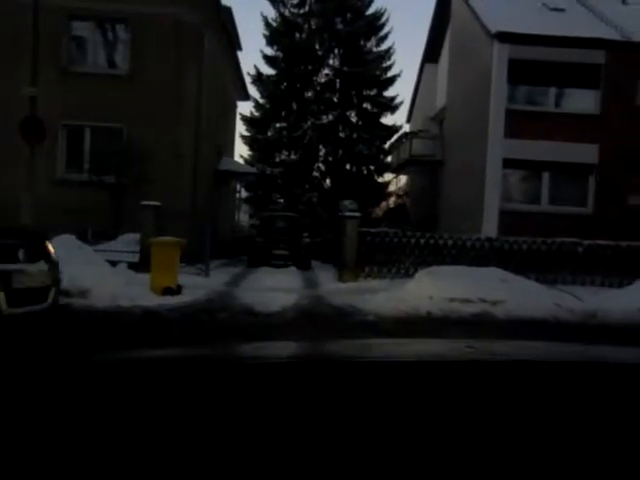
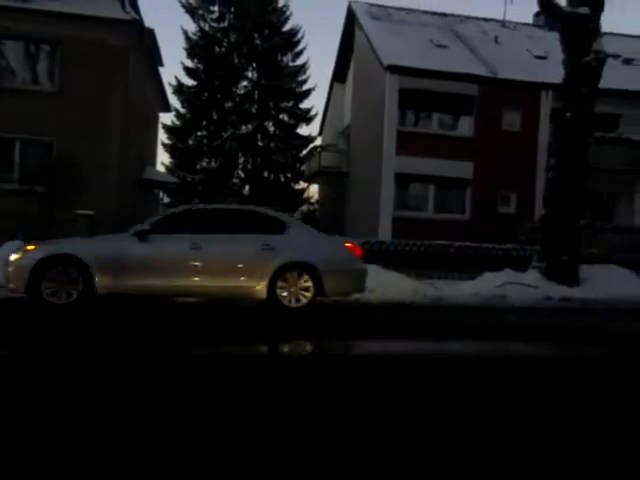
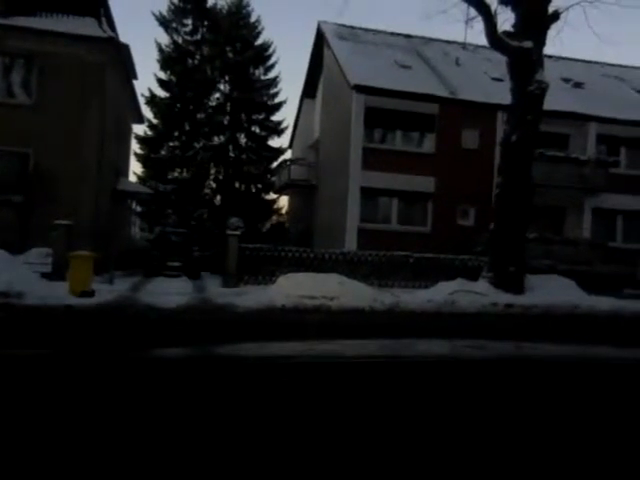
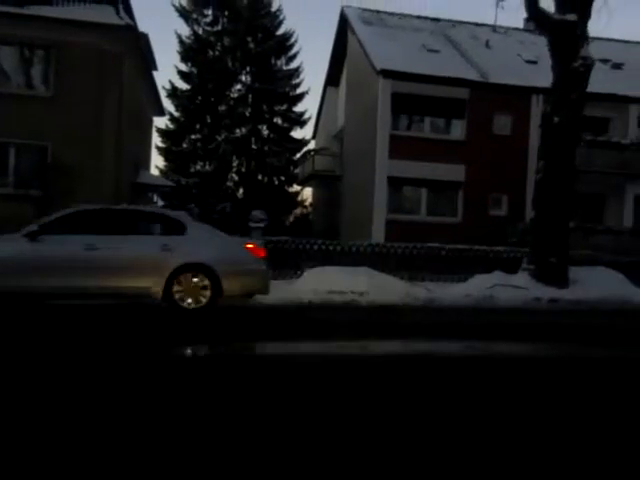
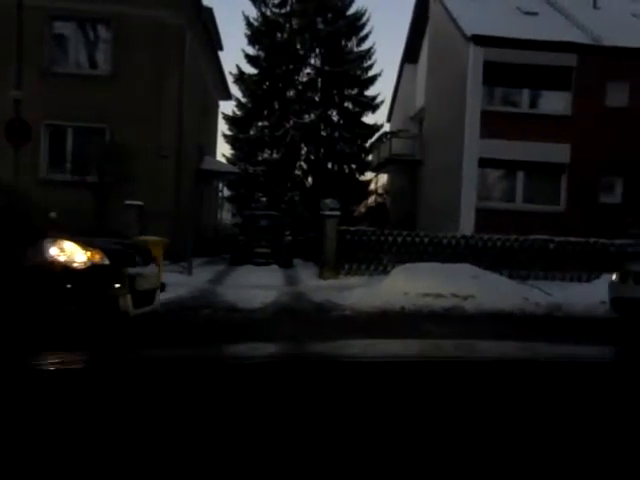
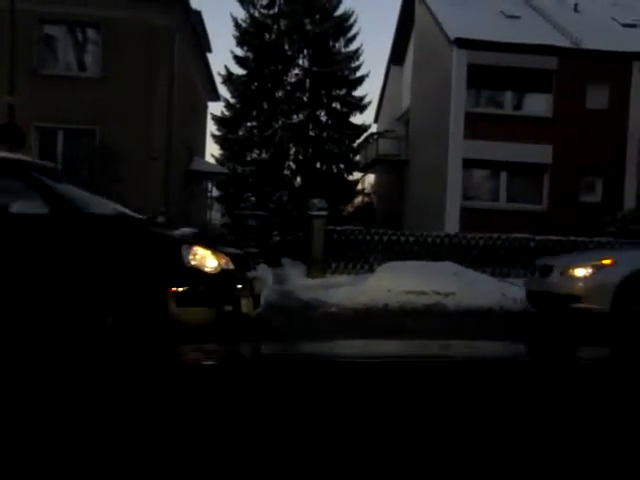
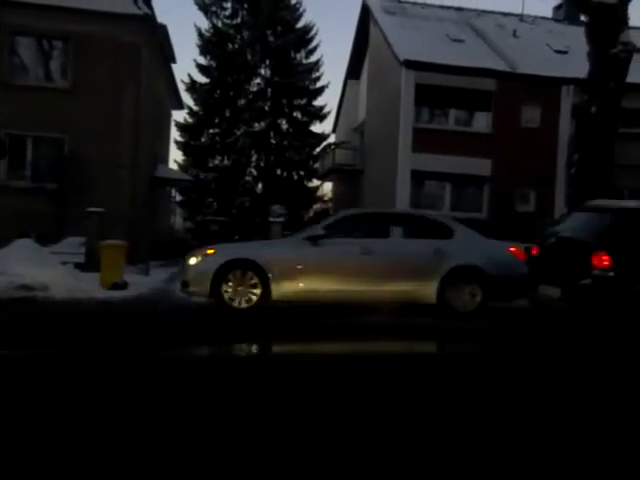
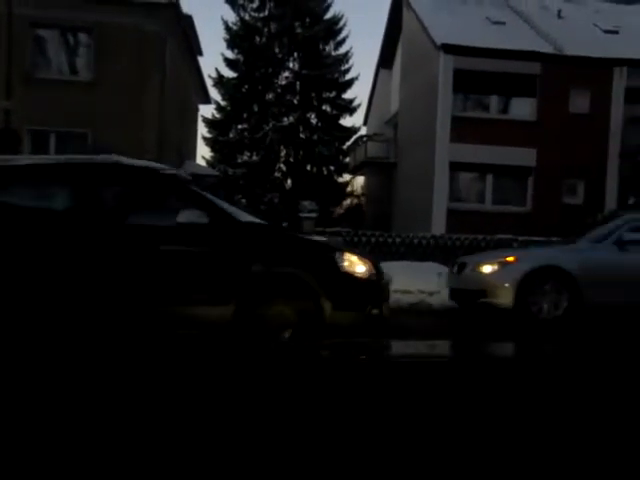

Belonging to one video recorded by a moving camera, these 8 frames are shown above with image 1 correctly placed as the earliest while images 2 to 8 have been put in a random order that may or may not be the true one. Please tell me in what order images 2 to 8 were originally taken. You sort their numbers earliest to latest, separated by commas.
5, 6, 8, 7, 2, 4, 3
